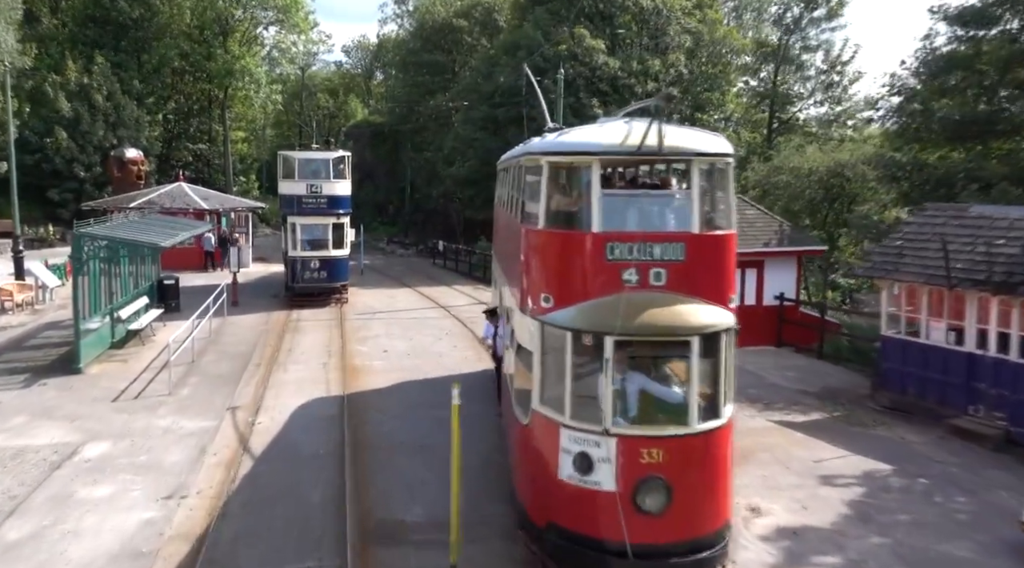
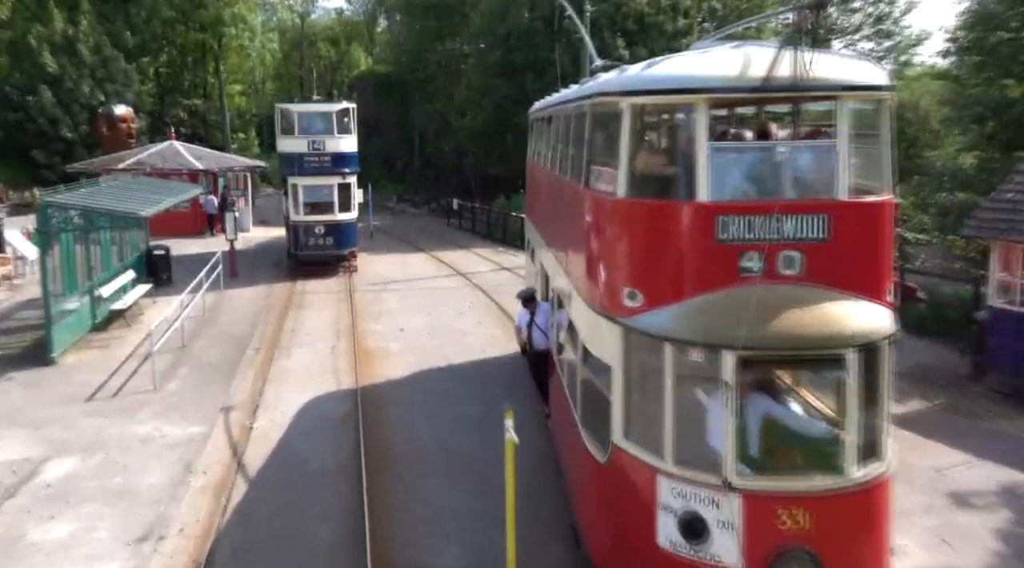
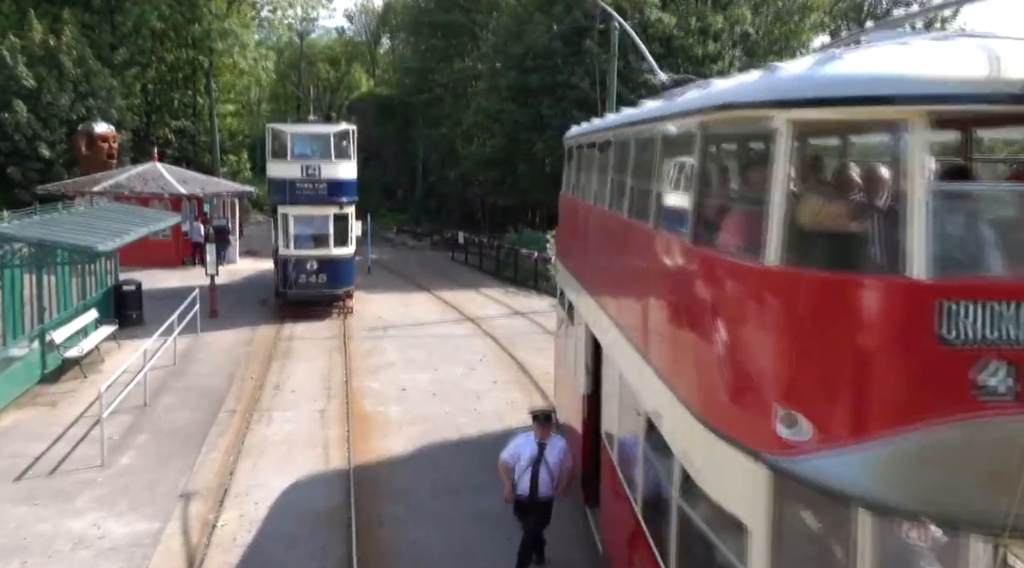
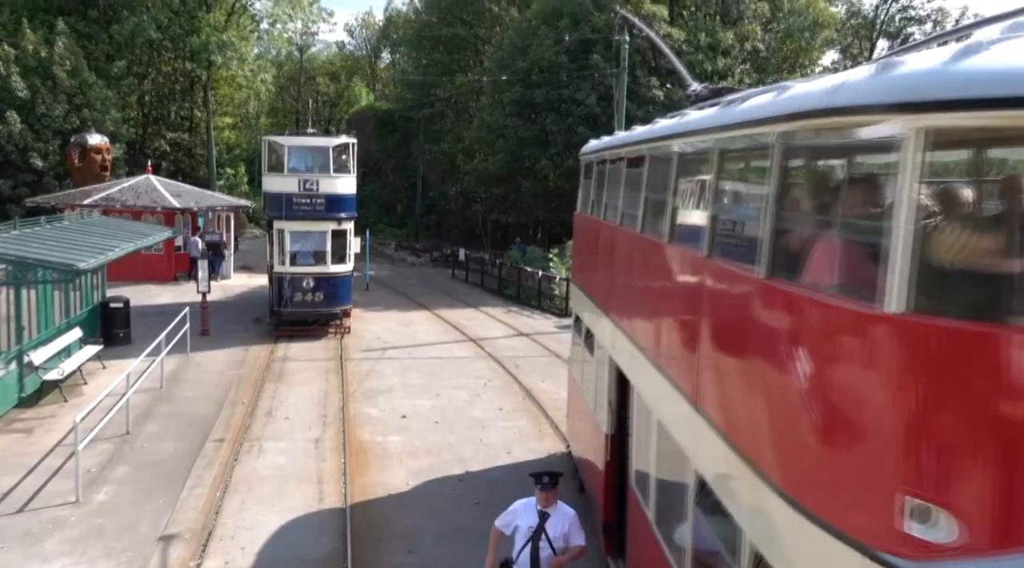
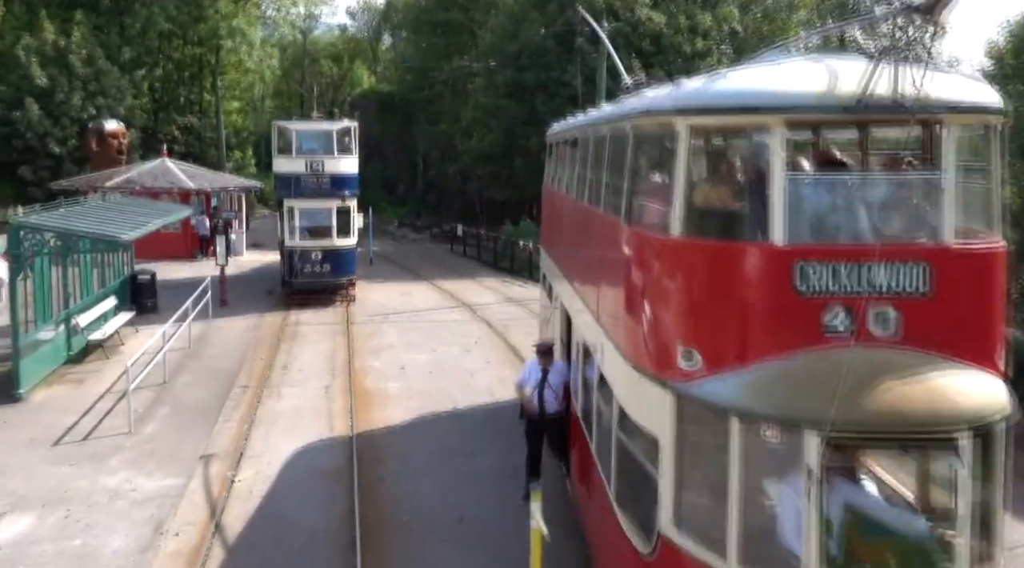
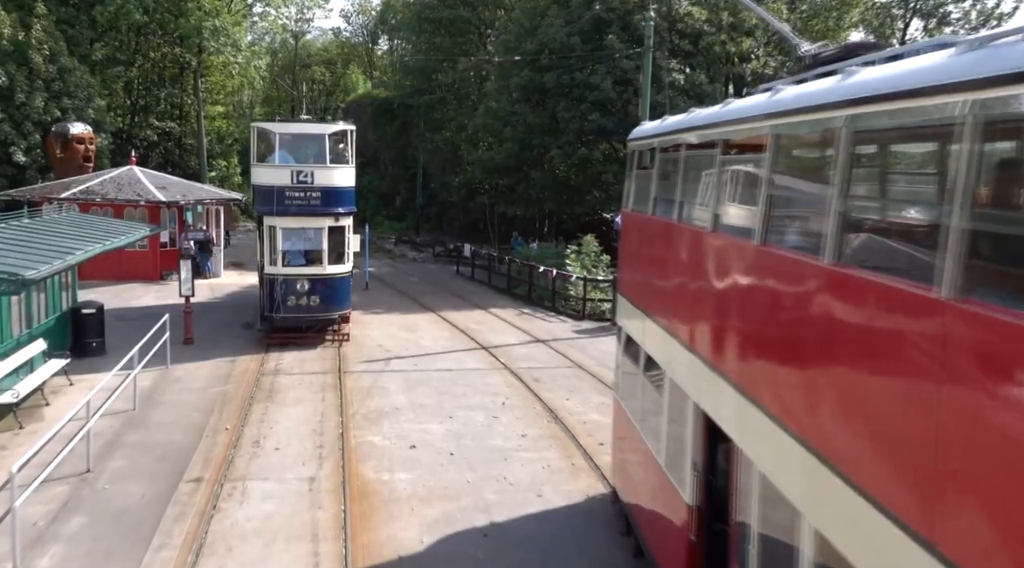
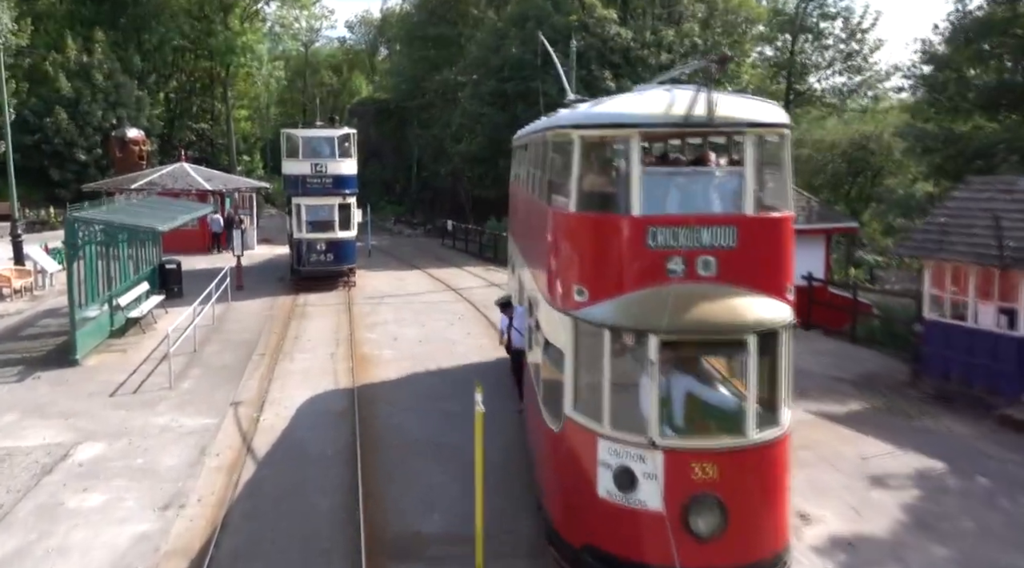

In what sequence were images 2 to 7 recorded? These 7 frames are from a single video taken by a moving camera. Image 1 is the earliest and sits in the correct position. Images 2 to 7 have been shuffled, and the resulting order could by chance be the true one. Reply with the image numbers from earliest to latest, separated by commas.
7, 2, 5, 3, 4, 6
